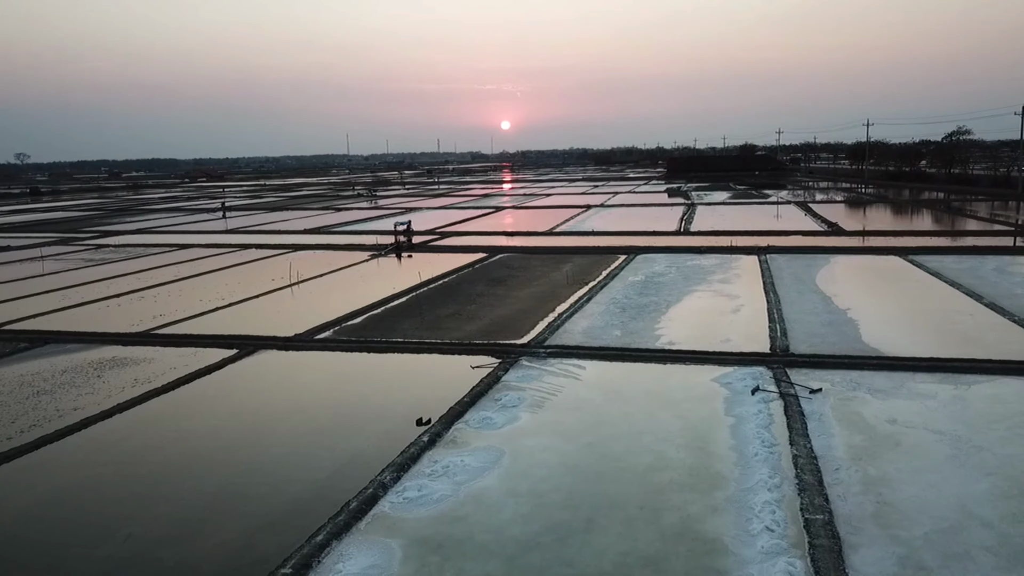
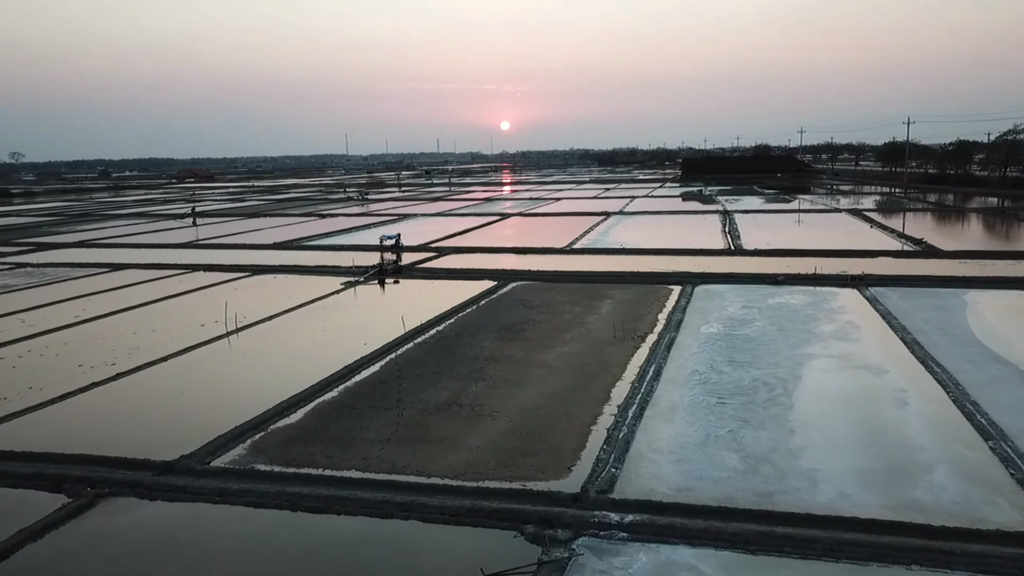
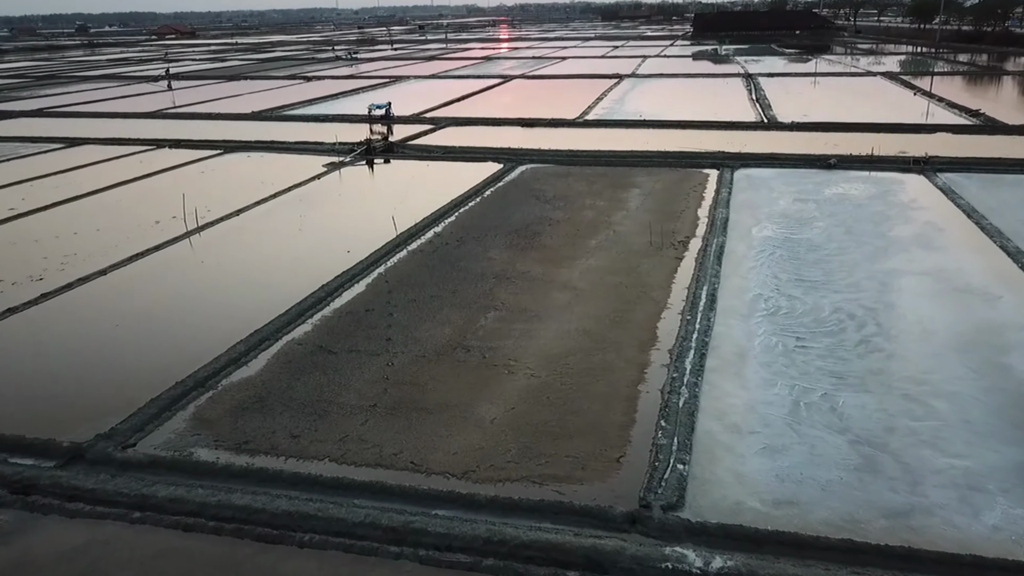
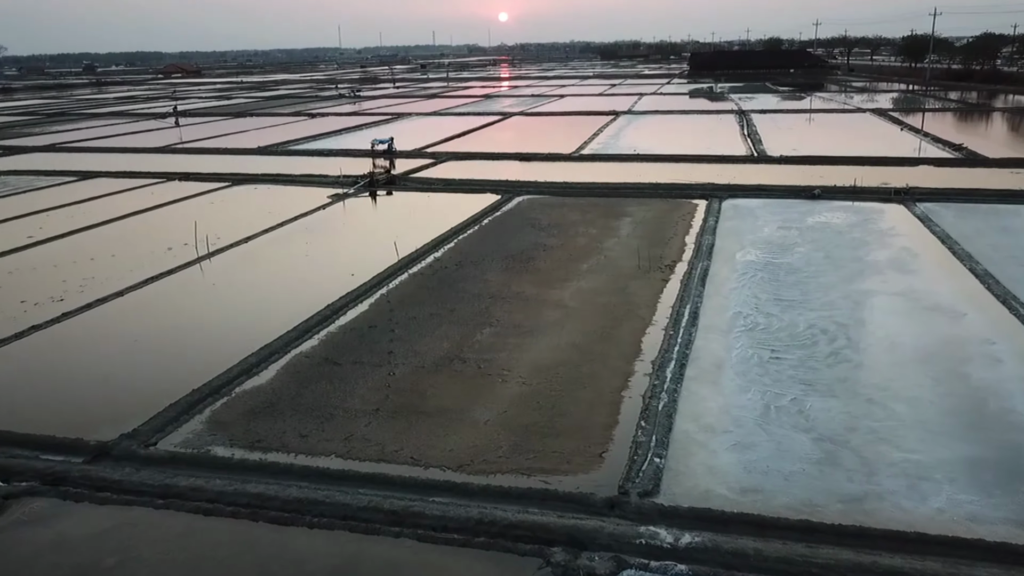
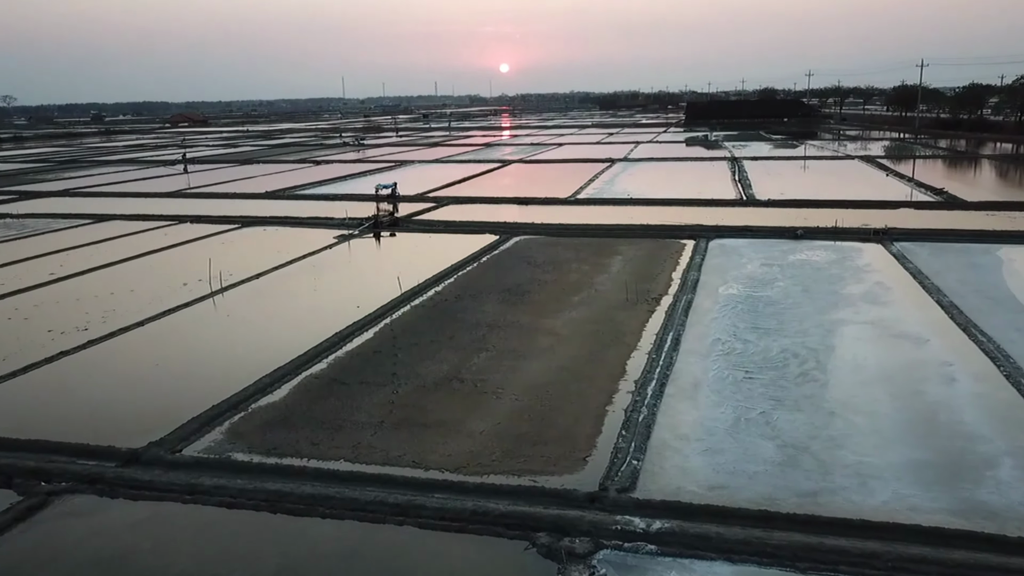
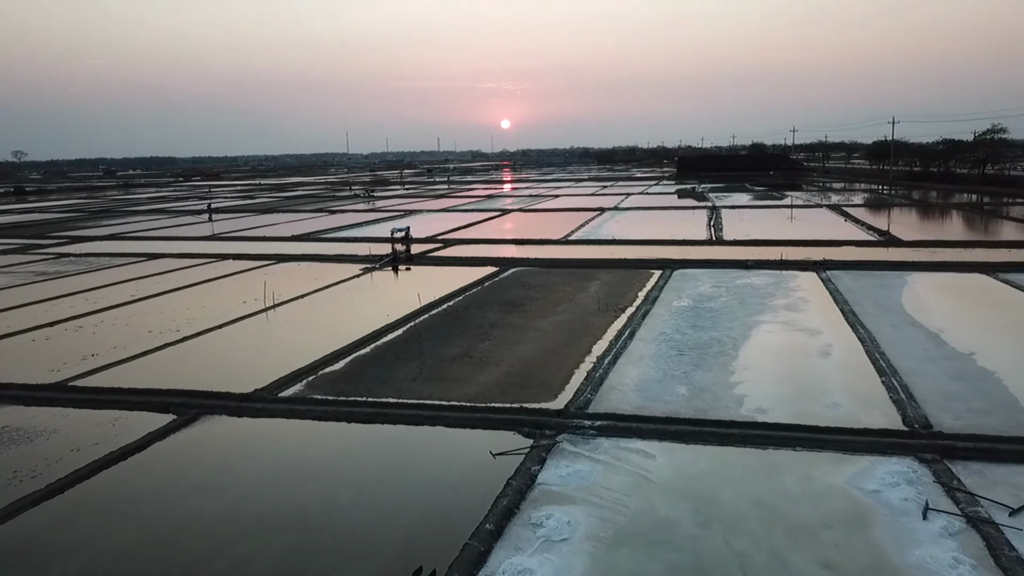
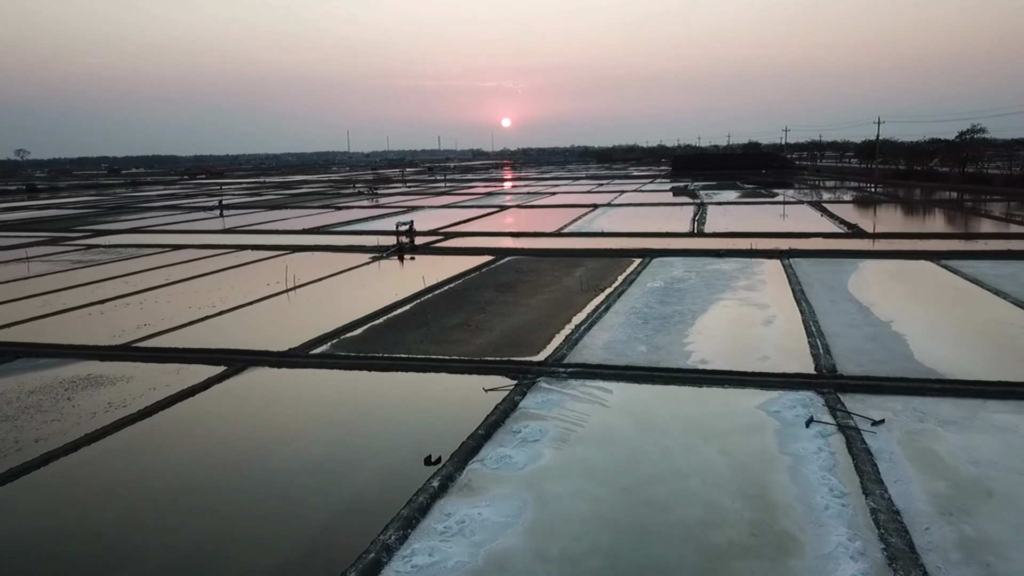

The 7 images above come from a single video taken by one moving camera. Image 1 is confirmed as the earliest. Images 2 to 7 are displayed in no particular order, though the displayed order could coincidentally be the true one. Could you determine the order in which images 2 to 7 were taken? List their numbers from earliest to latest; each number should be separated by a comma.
7, 6, 2, 5, 4, 3
